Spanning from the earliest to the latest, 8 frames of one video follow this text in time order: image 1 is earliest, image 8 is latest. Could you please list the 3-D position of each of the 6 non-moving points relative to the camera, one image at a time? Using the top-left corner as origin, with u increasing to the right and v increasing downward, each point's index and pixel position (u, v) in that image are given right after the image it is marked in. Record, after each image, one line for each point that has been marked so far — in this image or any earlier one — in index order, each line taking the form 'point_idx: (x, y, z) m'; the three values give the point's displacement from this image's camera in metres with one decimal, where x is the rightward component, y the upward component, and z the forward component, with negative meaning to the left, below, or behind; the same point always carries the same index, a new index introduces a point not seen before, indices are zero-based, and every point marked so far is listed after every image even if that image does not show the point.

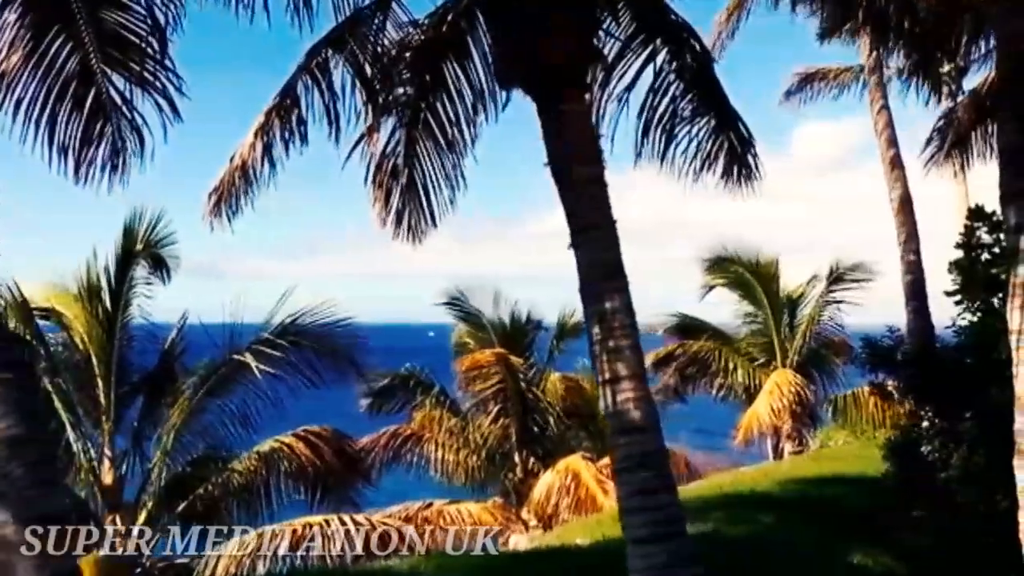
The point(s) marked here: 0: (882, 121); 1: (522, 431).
0: (+4.6, +2.1, +13.9) m
1: (+0.1, -2.1, +16.1) m
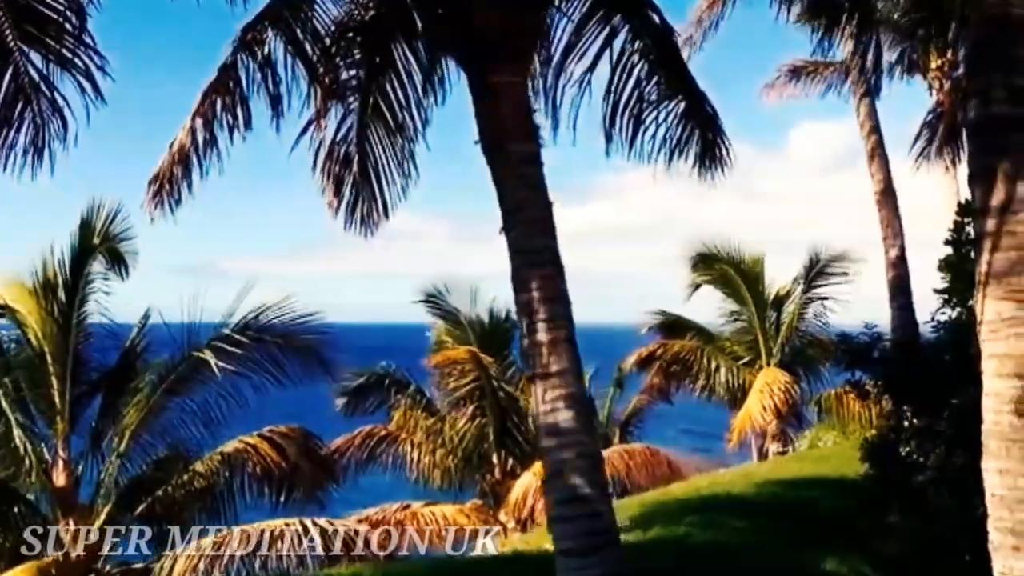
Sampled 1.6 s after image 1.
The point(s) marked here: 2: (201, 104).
0: (+4.3, +2.2, +13.5) m
1: (-0.2, -2.0, +15.7) m
2: (-1.9, +1.2, +7.0) m
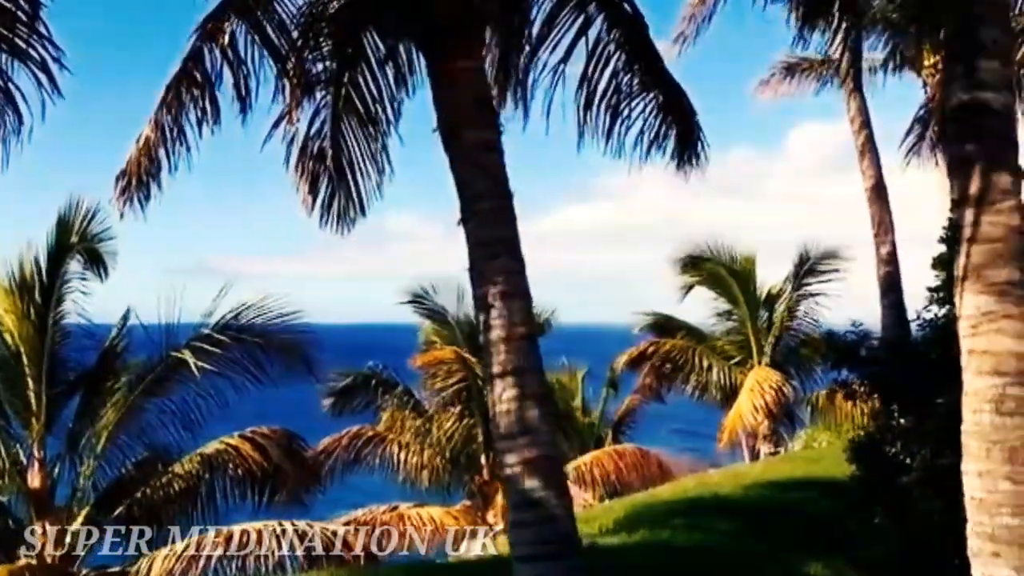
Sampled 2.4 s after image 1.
0: (+4.1, +2.2, +13.4) m
1: (-0.3, -2.0, +15.5) m
2: (-2.1, +1.2, +6.8) m
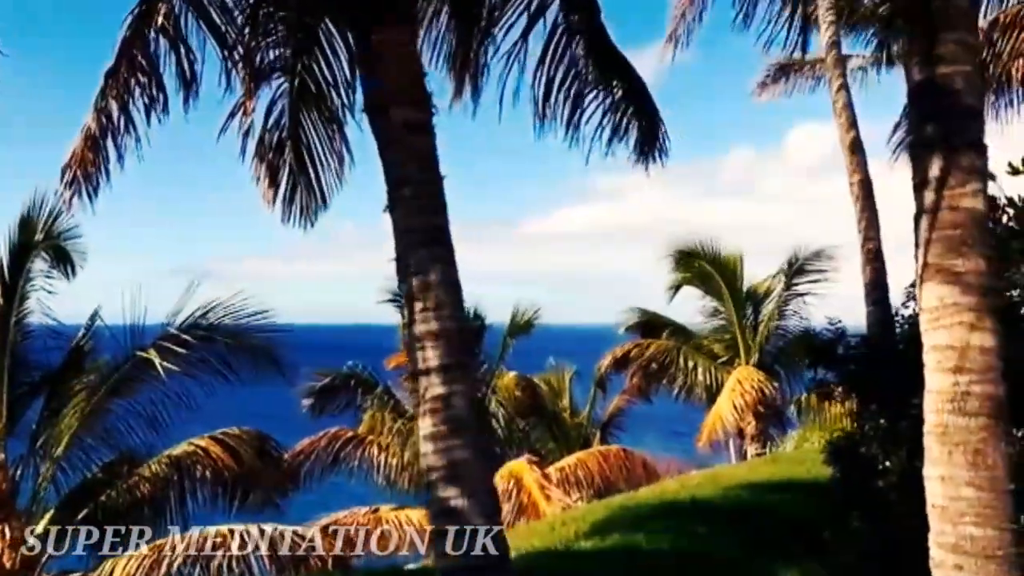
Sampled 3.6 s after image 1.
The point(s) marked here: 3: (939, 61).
0: (+3.9, +2.2, +13.1) m
1: (-0.6, -2.0, +15.2) m
2: (-2.3, +1.2, +6.5) m
3: (+1.5, +0.8, +3.9) m
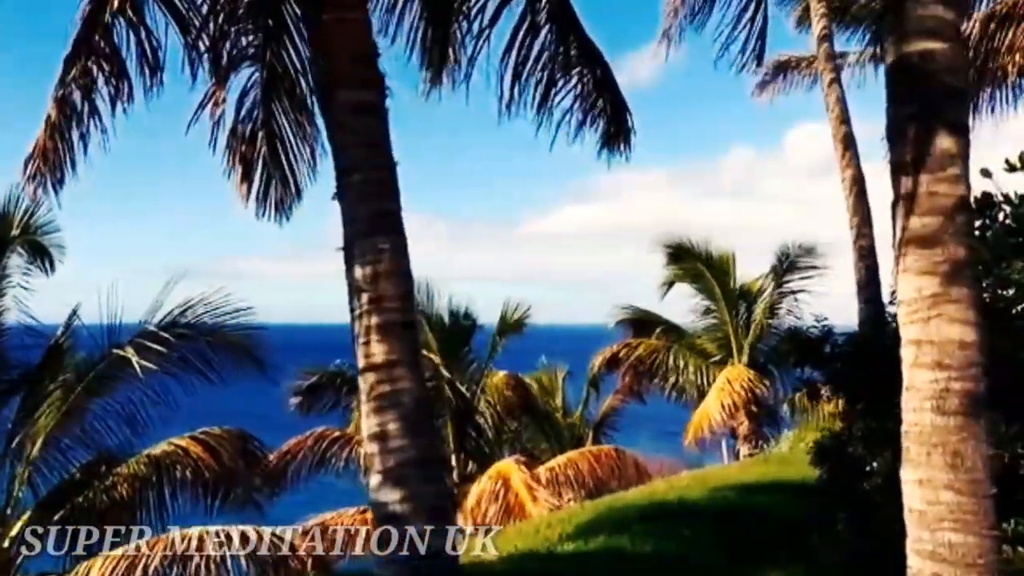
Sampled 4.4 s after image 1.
0: (+3.7, +2.2, +12.9) m
1: (-0.7, -2.0, +15.0) m
2: (-2.5, +1.2, +6.3) m
3: (+1.4, +0.8, +3.7) m
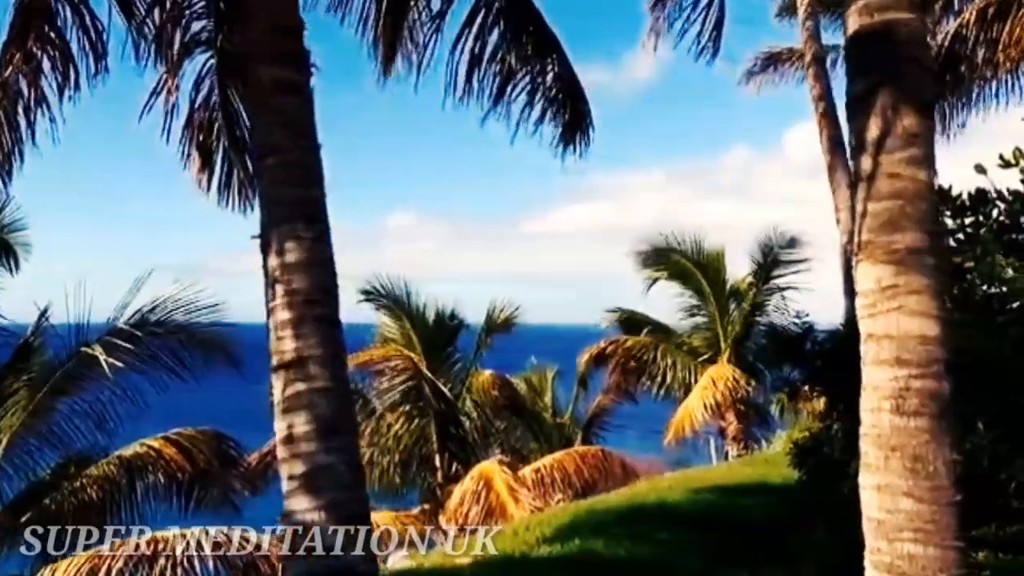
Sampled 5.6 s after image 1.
0: (+3.5, +2.3, +12.6) m
1: (-0.9, -1.9, +14.7) m
2: (-2.7, +1.3, +6.0) m
3: (+1.2, +0.9, +3.5) m
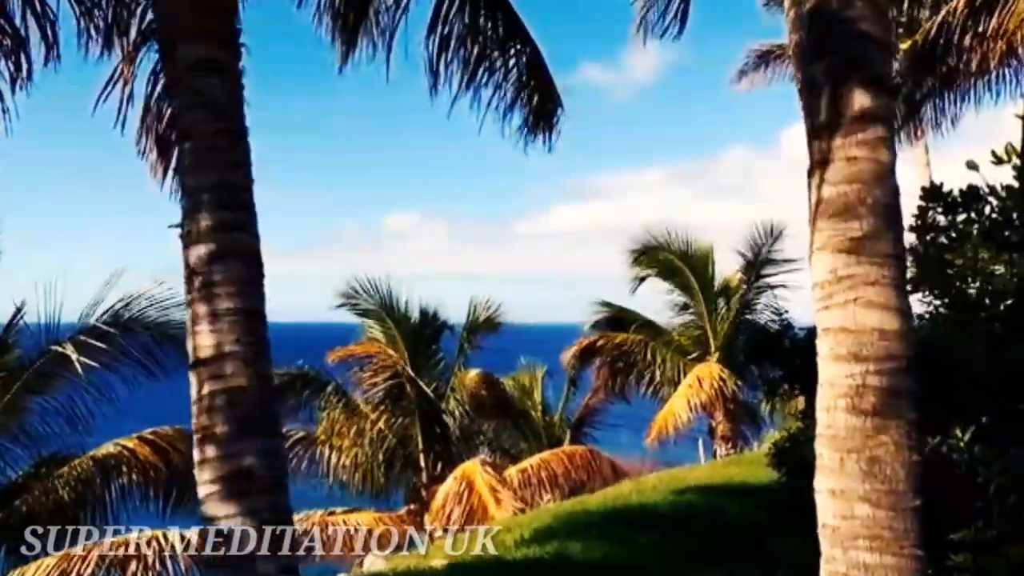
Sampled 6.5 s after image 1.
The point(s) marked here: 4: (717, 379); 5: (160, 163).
0: (+3.3, +2.3, +12.4) m
1: (-1.1, -1.9, +14.6) m
2: (-2.9, +1.3, +5.8) m
3: (+1.0, +0.9, +3.3) m
4: (+2.8, -1.2, +14.6) m
5: (-2.3, +0.8, +7.2) m
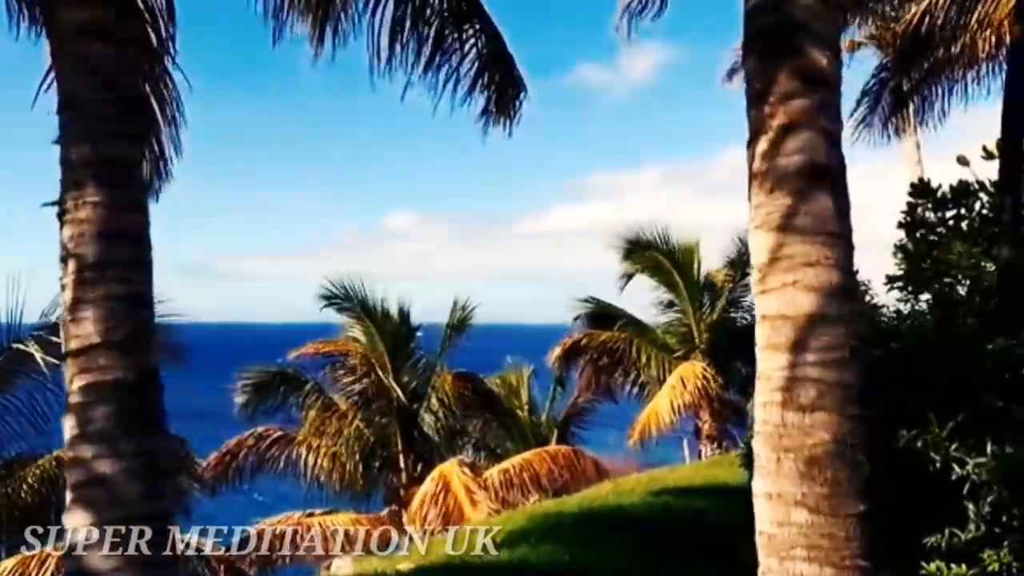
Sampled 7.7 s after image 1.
0: (+3.1, +2.3, +12.2) m
1: (-1.4, -1.9, +14.3) m
2: (-3.1, +1.3, +5.6) m
3: (+0.8, +0.9, +3.0) m
4: (+2.5, -1.2, +14.3) m
5: (-2.5, +0.8, +6.9) m
